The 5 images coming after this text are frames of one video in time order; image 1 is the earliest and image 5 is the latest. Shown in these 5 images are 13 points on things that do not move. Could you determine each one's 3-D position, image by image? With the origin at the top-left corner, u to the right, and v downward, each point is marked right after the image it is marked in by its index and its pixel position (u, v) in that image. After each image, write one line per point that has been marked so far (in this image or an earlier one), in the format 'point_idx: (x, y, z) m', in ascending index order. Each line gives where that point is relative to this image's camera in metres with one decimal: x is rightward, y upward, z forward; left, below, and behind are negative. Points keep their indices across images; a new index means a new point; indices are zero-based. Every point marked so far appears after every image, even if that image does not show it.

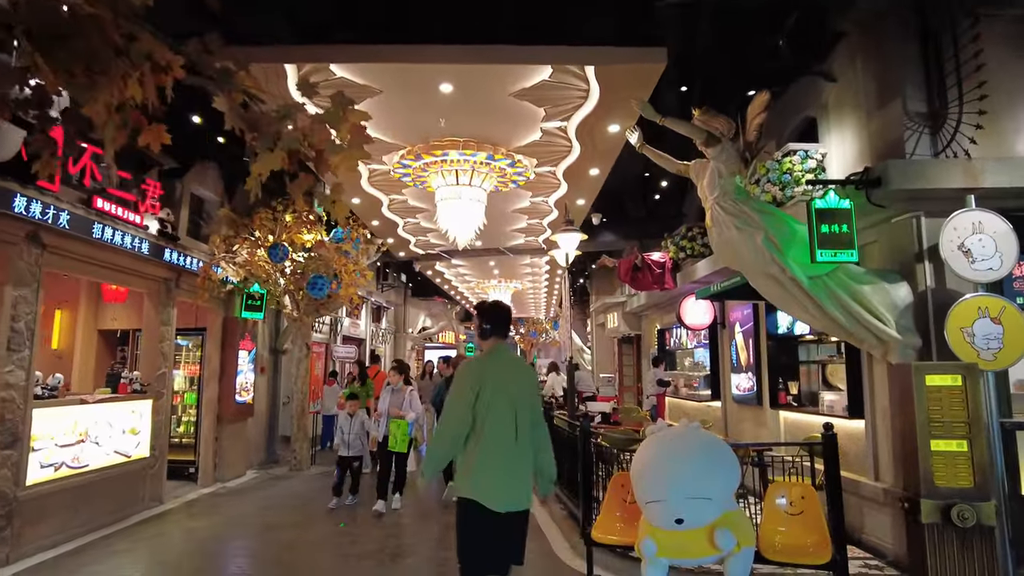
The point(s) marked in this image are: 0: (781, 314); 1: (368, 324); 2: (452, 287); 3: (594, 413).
0: (+3.2, -0.3, +7.5) m
1: (-4.0, -1.0, +17.3) m
2: (-1.7, 0.0, +17.7) m
3: (+1.2, -1.8, +9.3) m
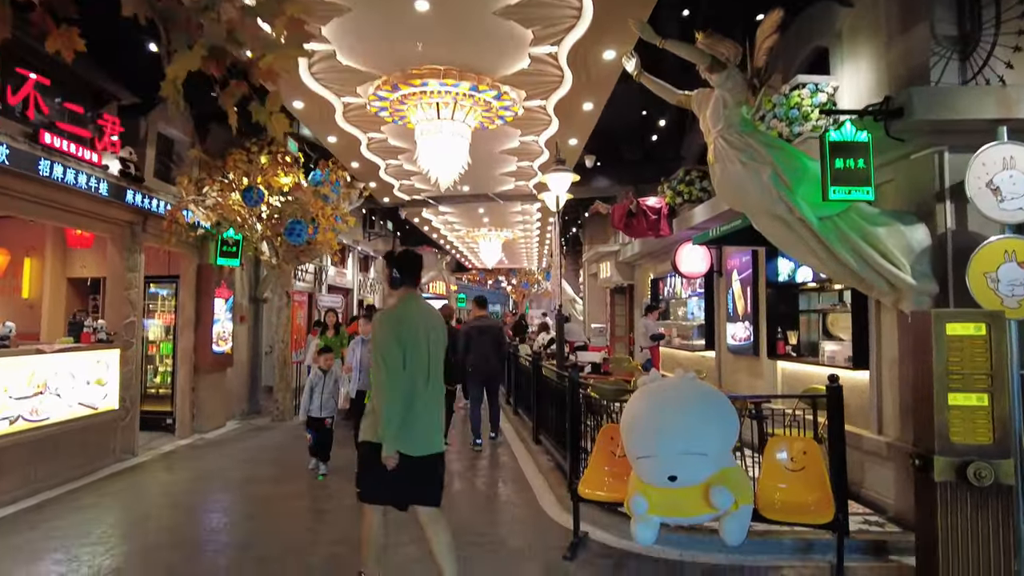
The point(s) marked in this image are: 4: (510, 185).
0: (+3.0, +0.3, +7.1) m
1: (-4.3, +0.4, +16.8) m
2: (-1.9, +1.4, +17.3) m
3: (+1.0, -1.1, +9.0) m
4: (0.0, +1.8, +10.8) m
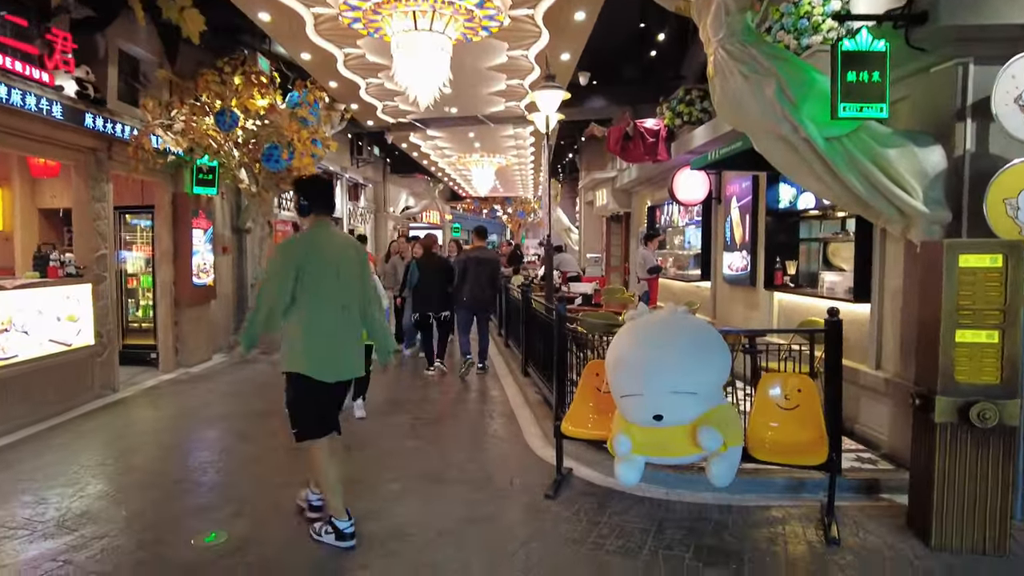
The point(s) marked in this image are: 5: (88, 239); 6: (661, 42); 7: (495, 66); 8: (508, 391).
0: (+2.9, +1.1, +6.7) m
1: (-4.4, +2.2, +16.4) m
2: (-2.1, +3.3, +16.7) m
3: (+0.9, -0.1, +8.8) m
4: (-0.2, +3.0, +10.2) m
5: (-4.7, +0.5, +6.9) m
6: (+2.2, +3.6, +9.2) m
7: (-0.2, +2.8, +7.9) m
8: (0.0, -1.1, +7.0) m
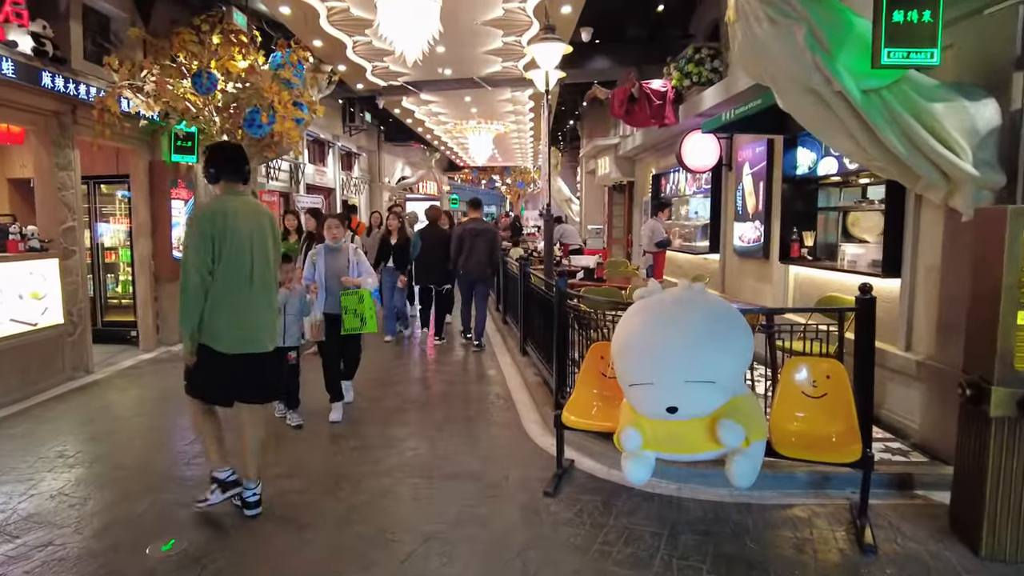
0: (+2.9, +1.4, +6.2) m
1: (-4.5, +2.9, +15.8) m
2: (-2.1, +4.0, +16.1) m
3: (+0.9, +0.3, +8.3) m
4: (-0.2, +3.4, +9.6) m
5: (-4.7, +0.8, +6.4) m
6: (+2.1, +3.9, +8.6) m
7: (-0.3, +3.1, +7.3) m
8: (-0.1, -0.9, +6.6) m
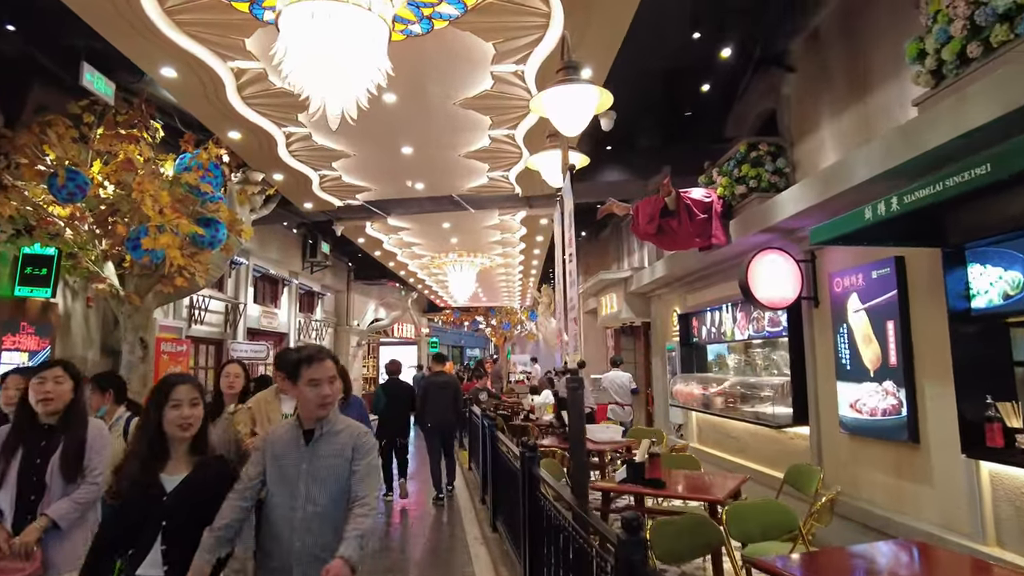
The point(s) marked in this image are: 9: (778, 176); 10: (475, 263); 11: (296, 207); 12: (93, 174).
0: (+2.9, +0.1, +3.9) m
1: (-4.7, -0.5, +13.3) m
2: (-2.4, +0.5, +13.9) m
3: (+0.8, -1.4, +5.6) m
4: (-0.3, +1.3, +7.5) m
5: (-4.7, -0.5, +3.7) m
6: (+2.0, +2.1, +6.7) m
7: (-0.3, +1.6, +5.2) m
8: (-0.1, -2.1, +3.6) m
9: (+2.5, +1.0, +5.8) m
10: (-0.8, +0.5, +12.7) m
11: (-3.0, +1.1, +8.8) m
12: (-3.8, +1.0, +5.7) m
